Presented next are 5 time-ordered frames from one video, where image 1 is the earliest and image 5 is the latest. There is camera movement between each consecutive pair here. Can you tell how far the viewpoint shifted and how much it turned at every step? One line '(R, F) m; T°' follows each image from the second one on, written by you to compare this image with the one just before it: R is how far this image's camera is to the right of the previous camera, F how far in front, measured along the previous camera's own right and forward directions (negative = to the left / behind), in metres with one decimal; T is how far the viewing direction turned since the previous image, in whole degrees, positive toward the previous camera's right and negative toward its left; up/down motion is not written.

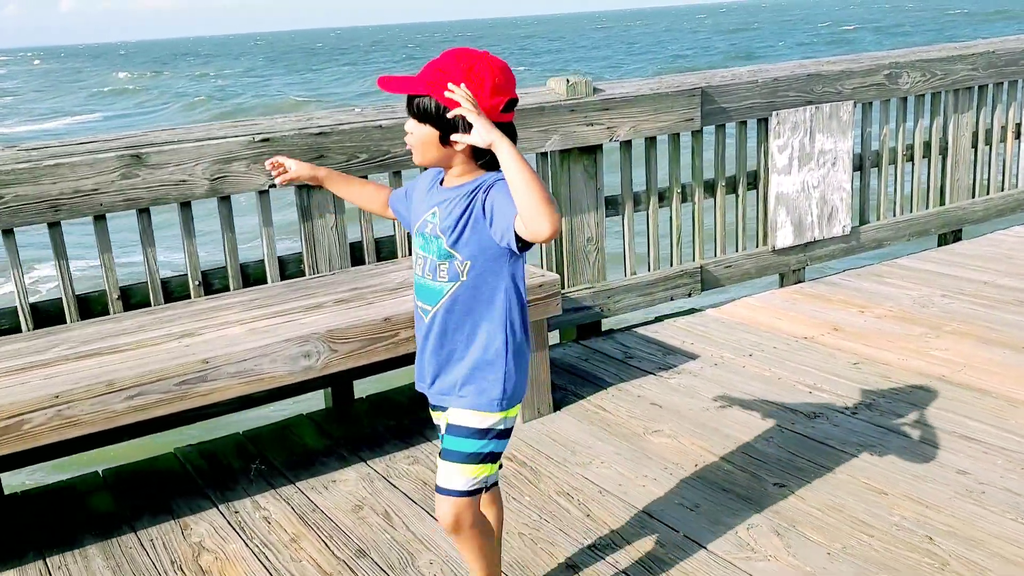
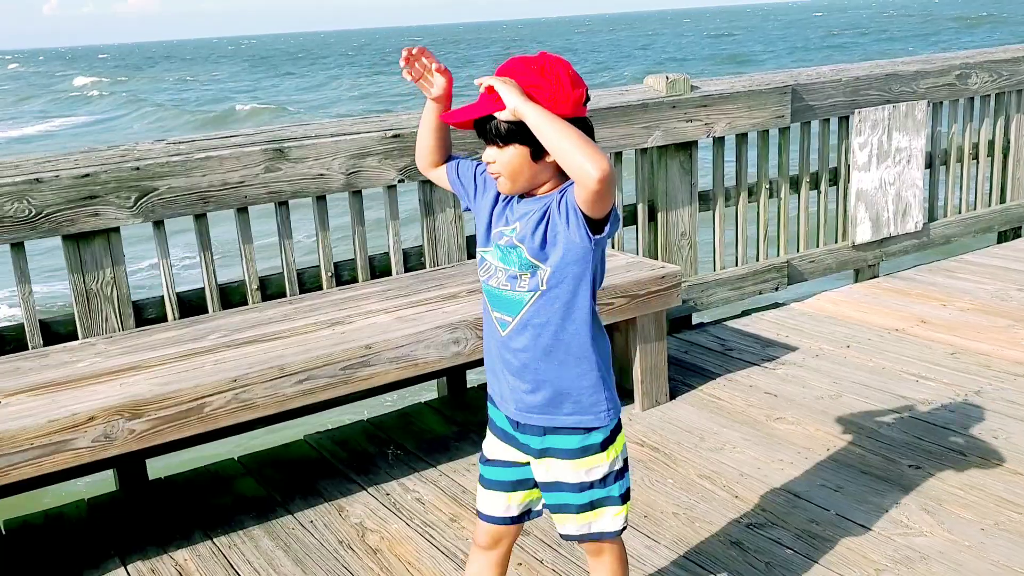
(-0.5, -0.1) m; +1°
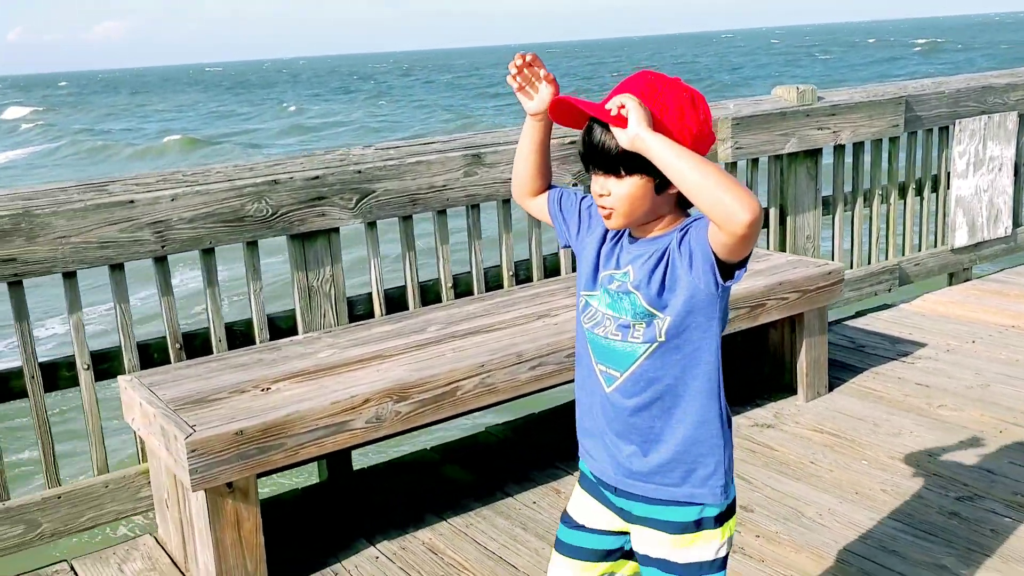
(-0.7, -0.2) m; +2°
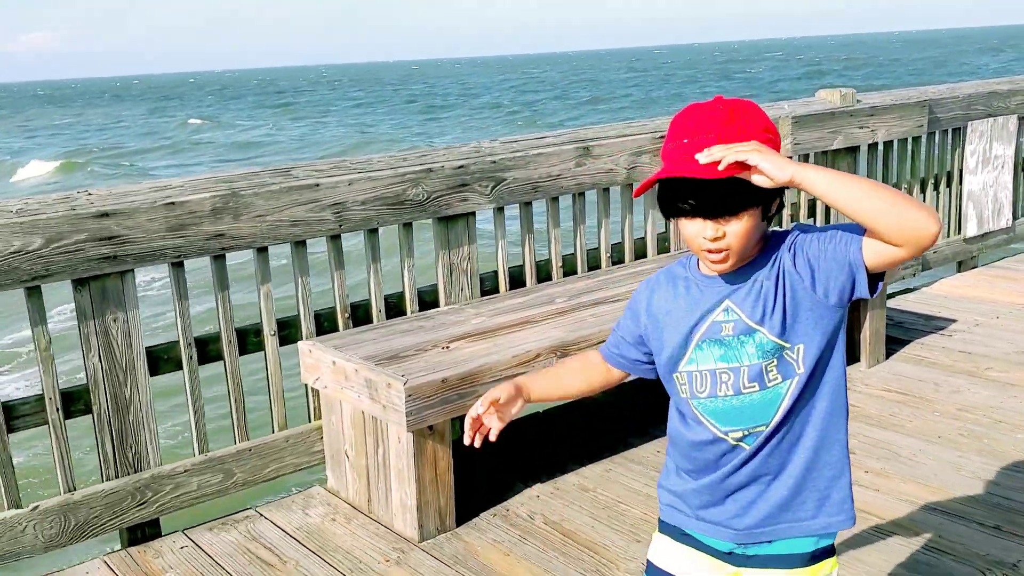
(-0.6, -0.4) m; +3°
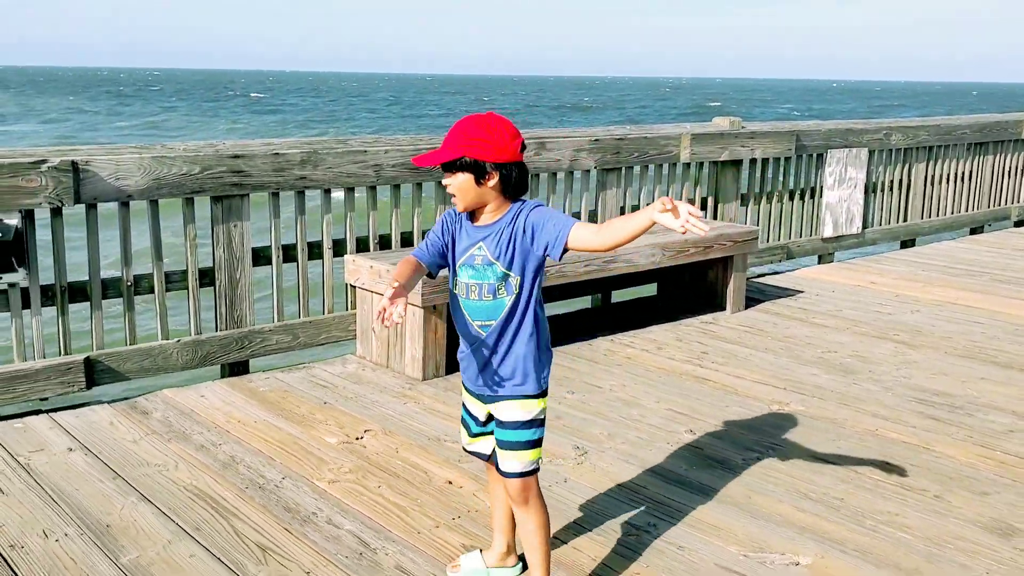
(-0.2, -1.6) m; +3°
